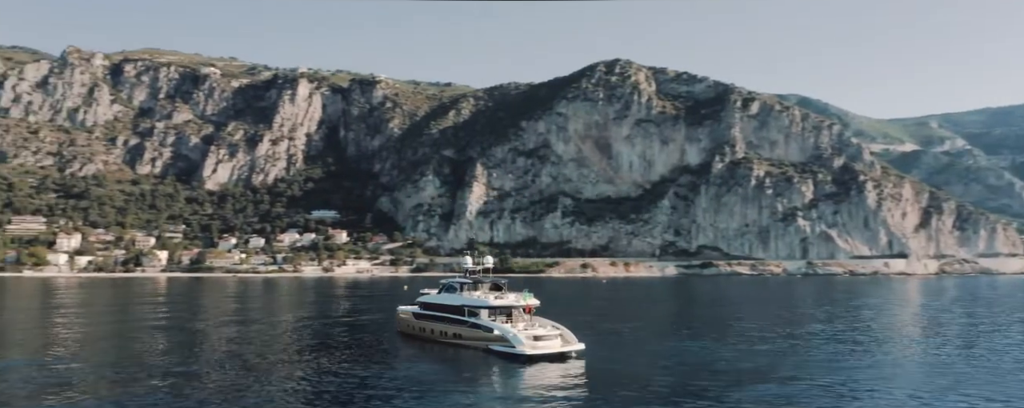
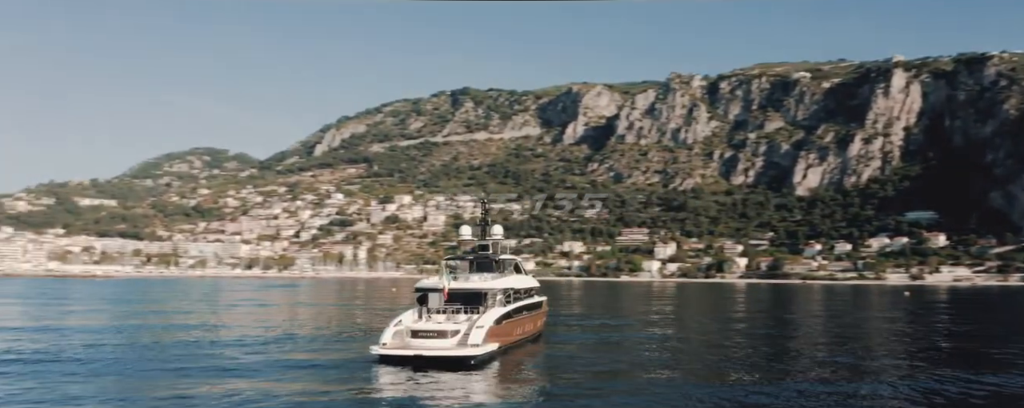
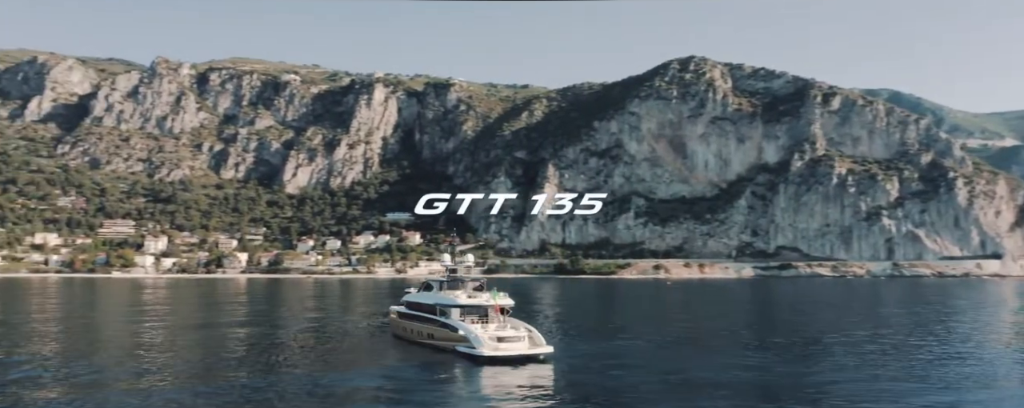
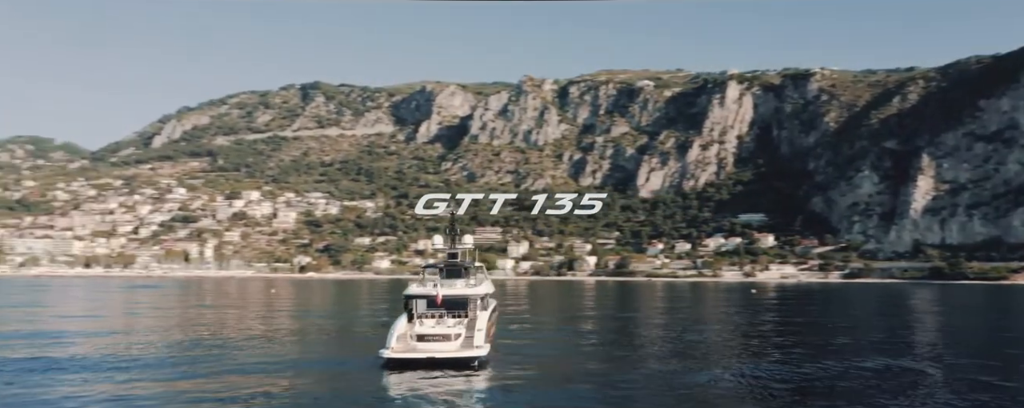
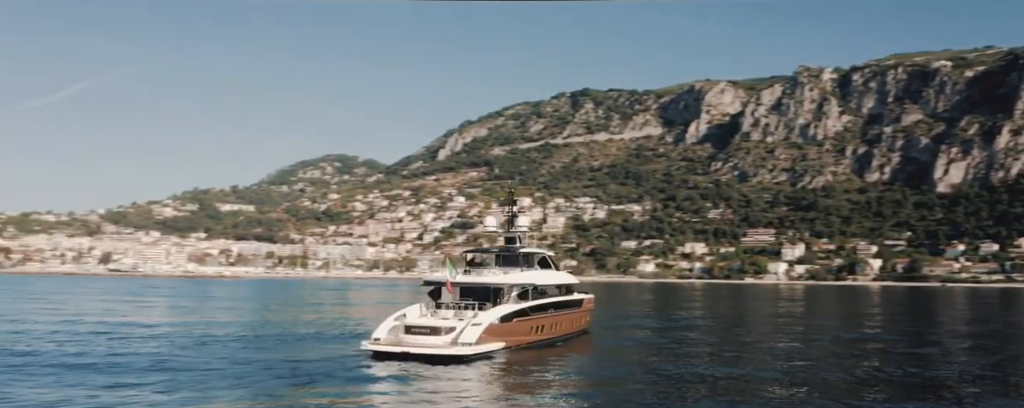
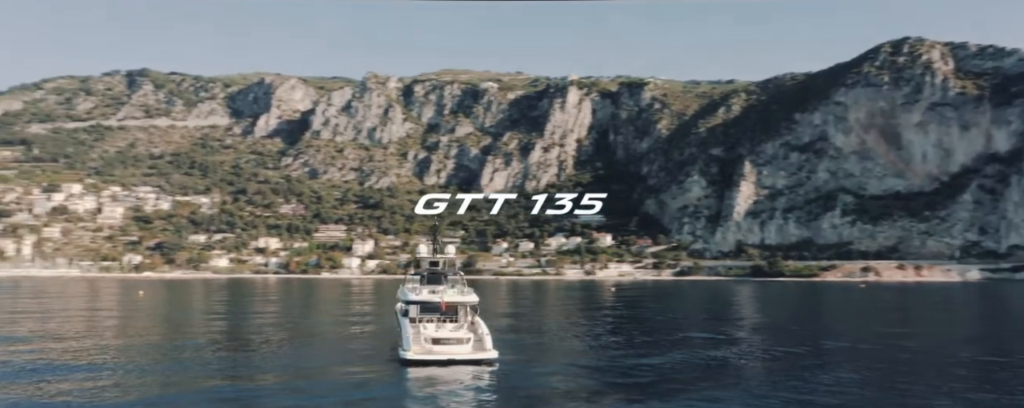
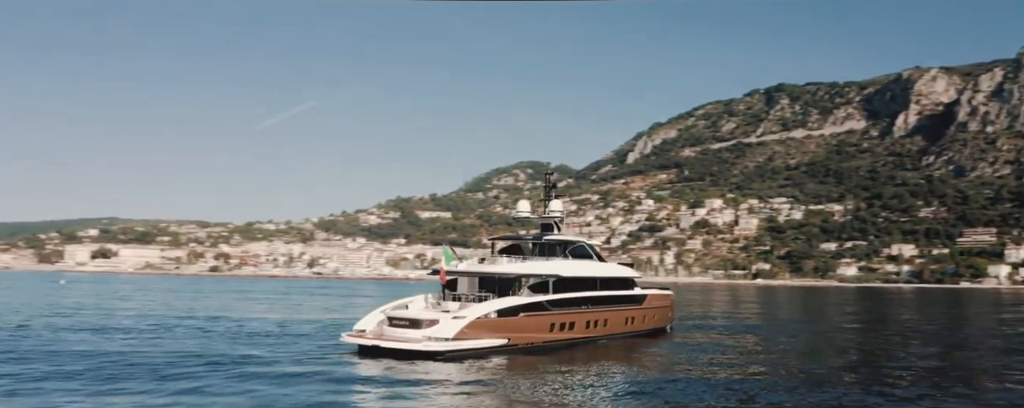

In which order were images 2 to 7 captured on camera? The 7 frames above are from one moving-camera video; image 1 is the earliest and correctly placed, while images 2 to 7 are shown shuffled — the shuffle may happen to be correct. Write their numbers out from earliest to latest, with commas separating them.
3, 6, 4, 2, 5, 7
